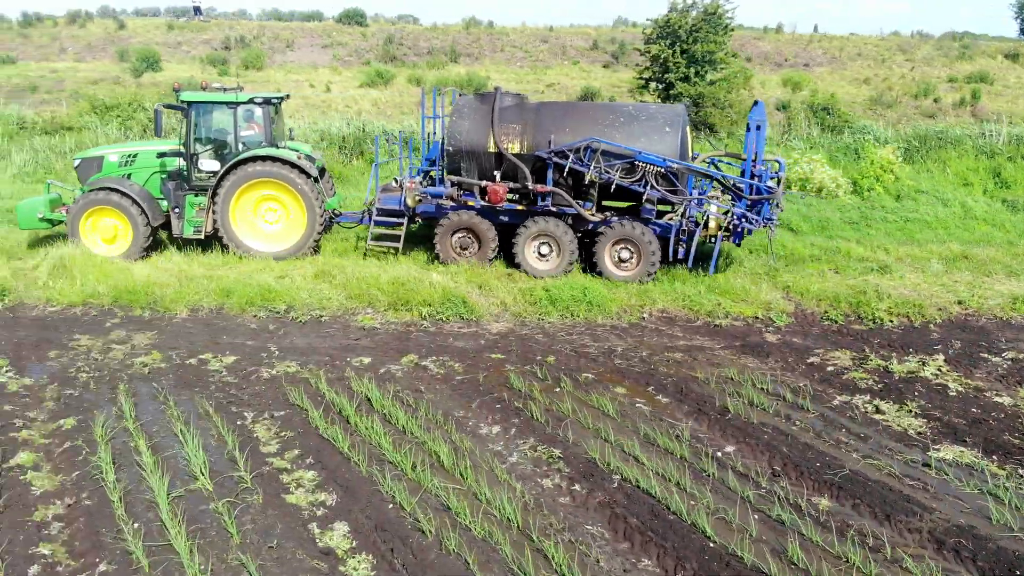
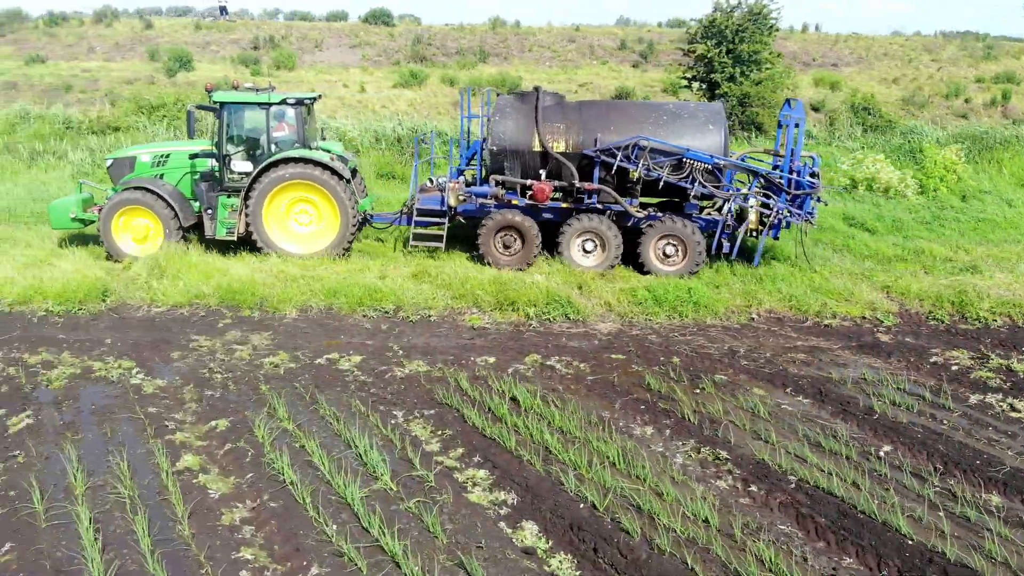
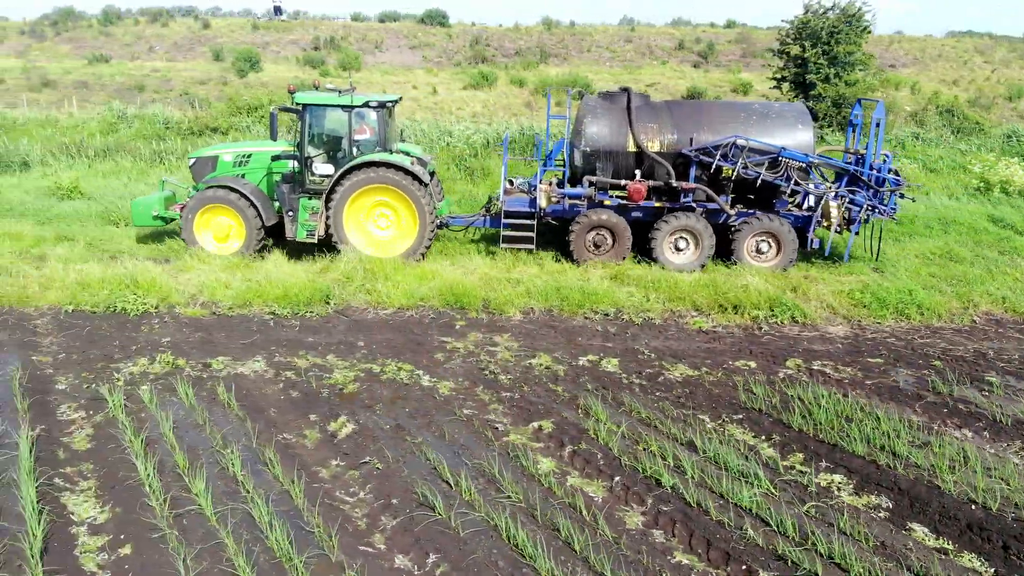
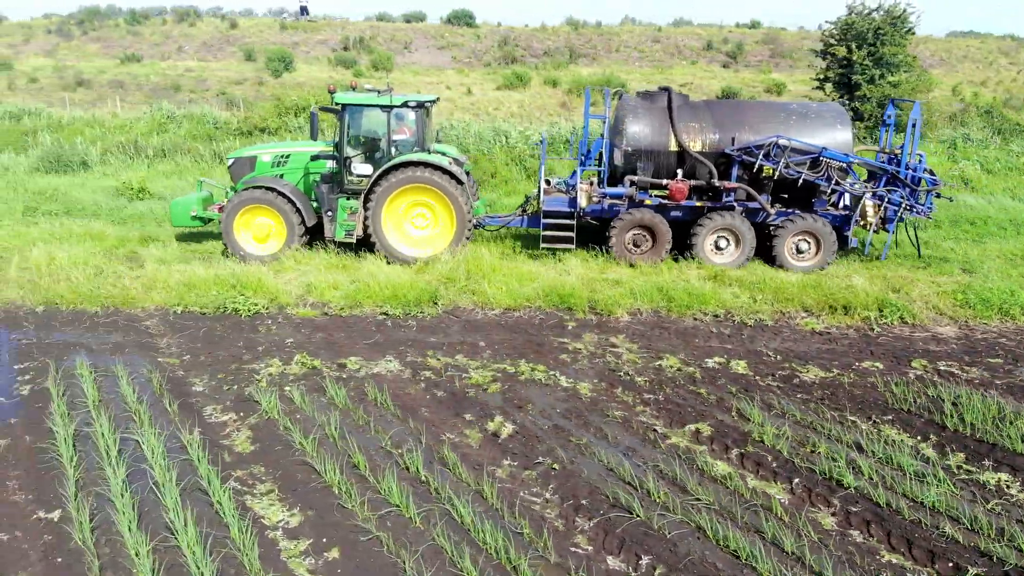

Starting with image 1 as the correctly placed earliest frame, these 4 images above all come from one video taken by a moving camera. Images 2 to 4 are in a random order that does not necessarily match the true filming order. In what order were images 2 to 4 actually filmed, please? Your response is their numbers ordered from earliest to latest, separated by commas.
2, 3, 4
